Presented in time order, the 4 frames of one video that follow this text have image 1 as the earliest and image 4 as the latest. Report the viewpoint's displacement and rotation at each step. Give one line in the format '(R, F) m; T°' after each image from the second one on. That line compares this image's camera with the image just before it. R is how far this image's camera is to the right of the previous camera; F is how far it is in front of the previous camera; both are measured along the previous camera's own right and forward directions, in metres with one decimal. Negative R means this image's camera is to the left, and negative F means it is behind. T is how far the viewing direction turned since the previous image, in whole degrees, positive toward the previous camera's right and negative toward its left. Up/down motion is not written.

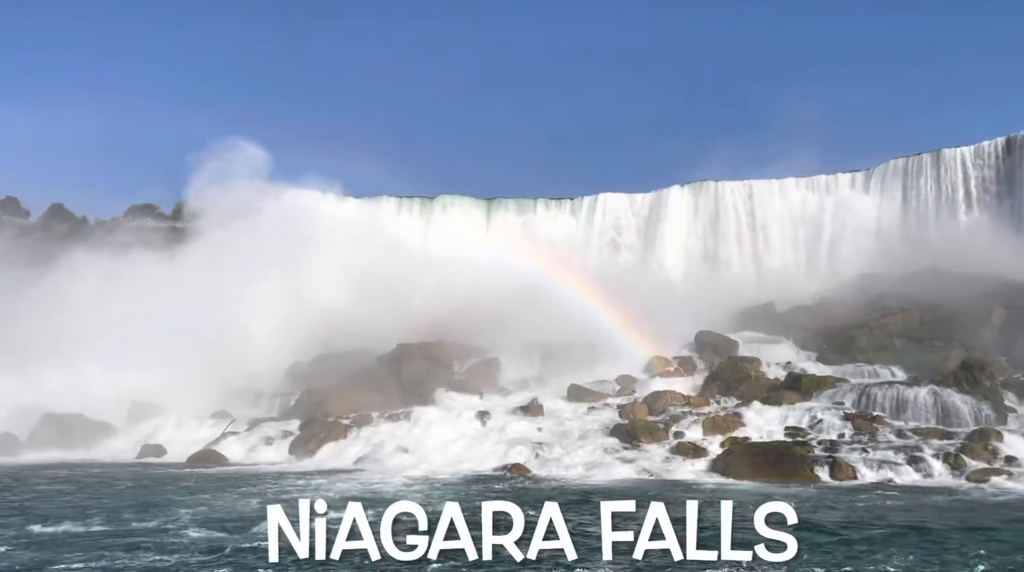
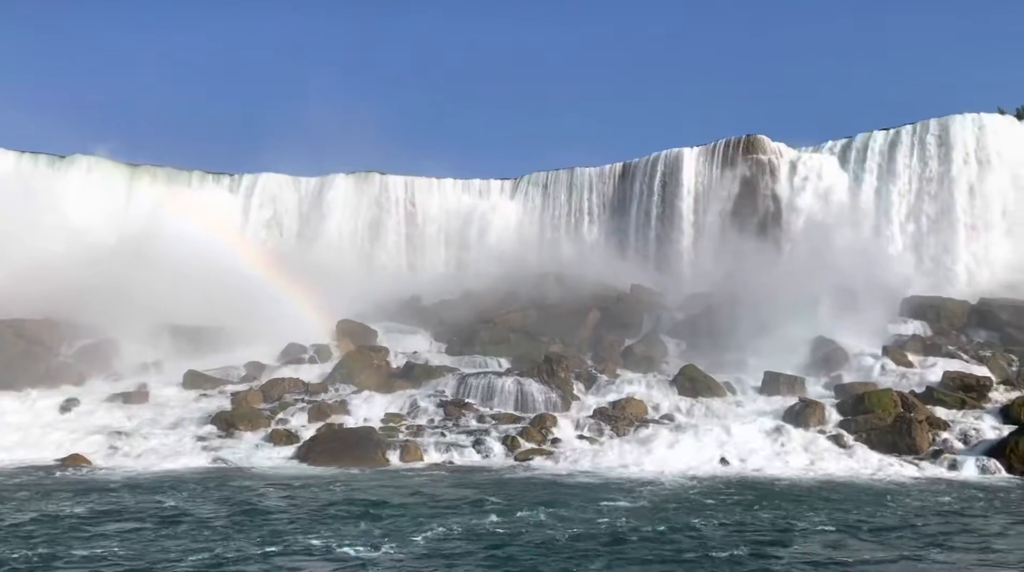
(+2.3, -2.5) m; +16°
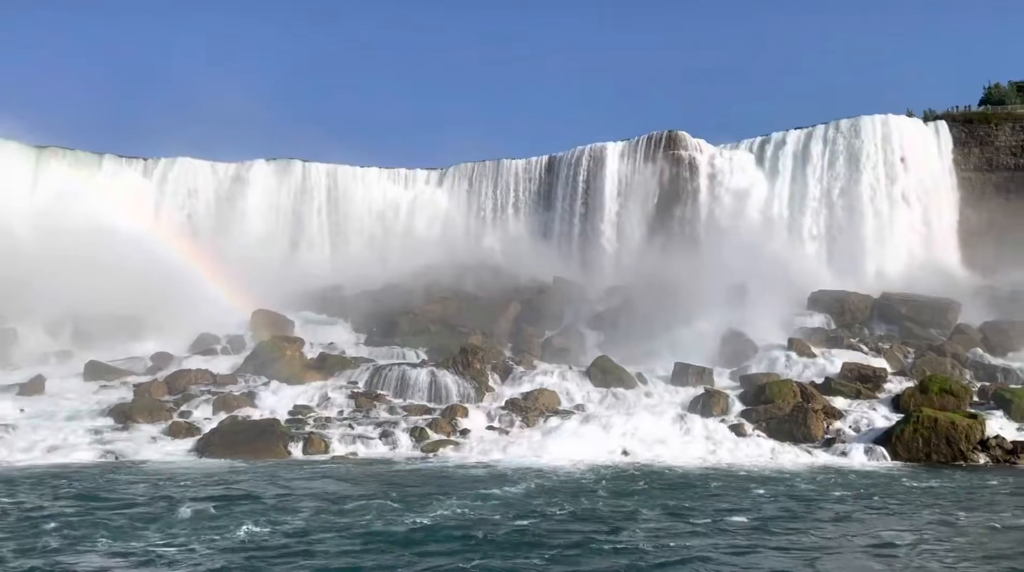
(+0.7, +0.1) m; +3°
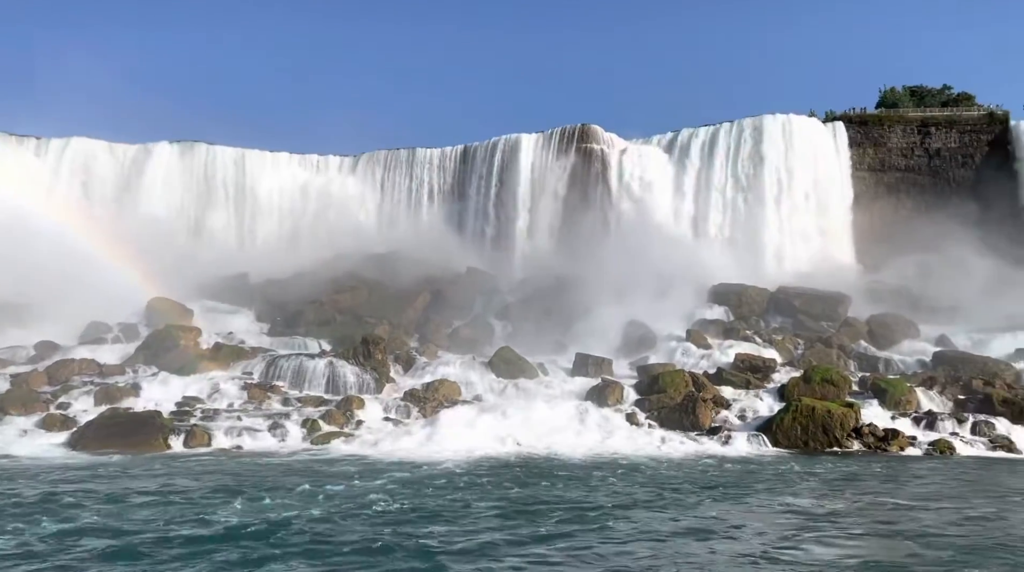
(+0.8, +0.3) m; +4°
